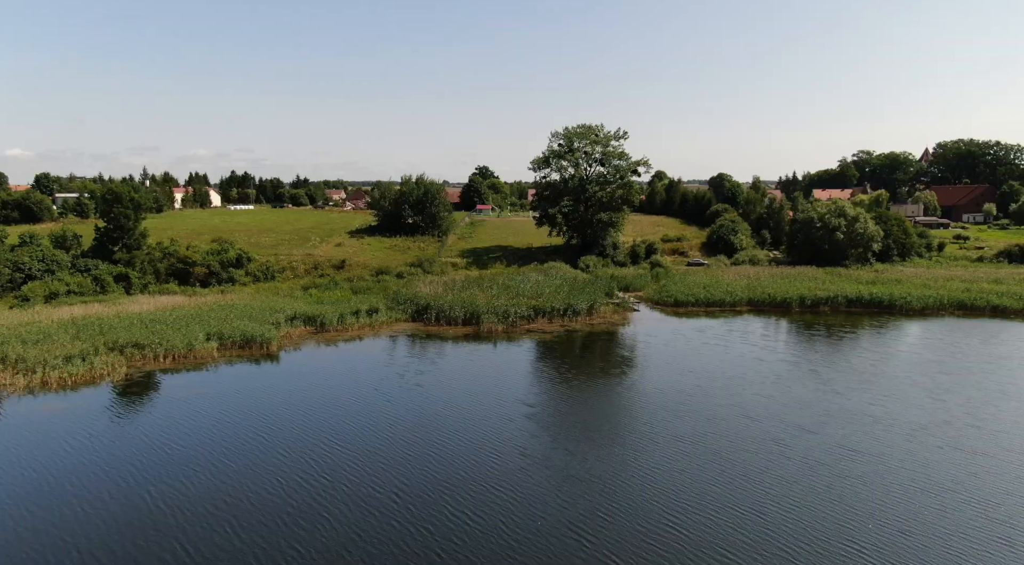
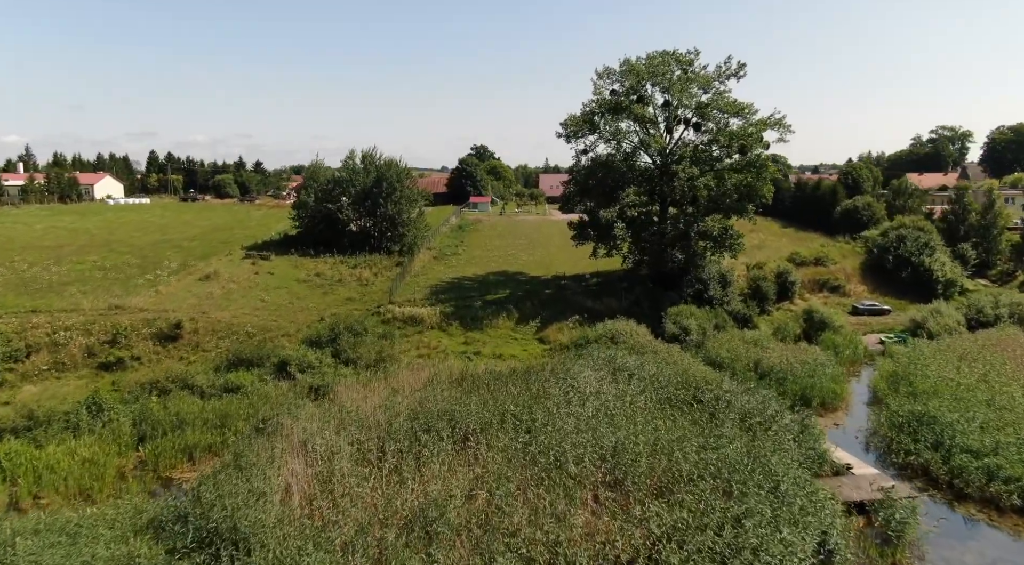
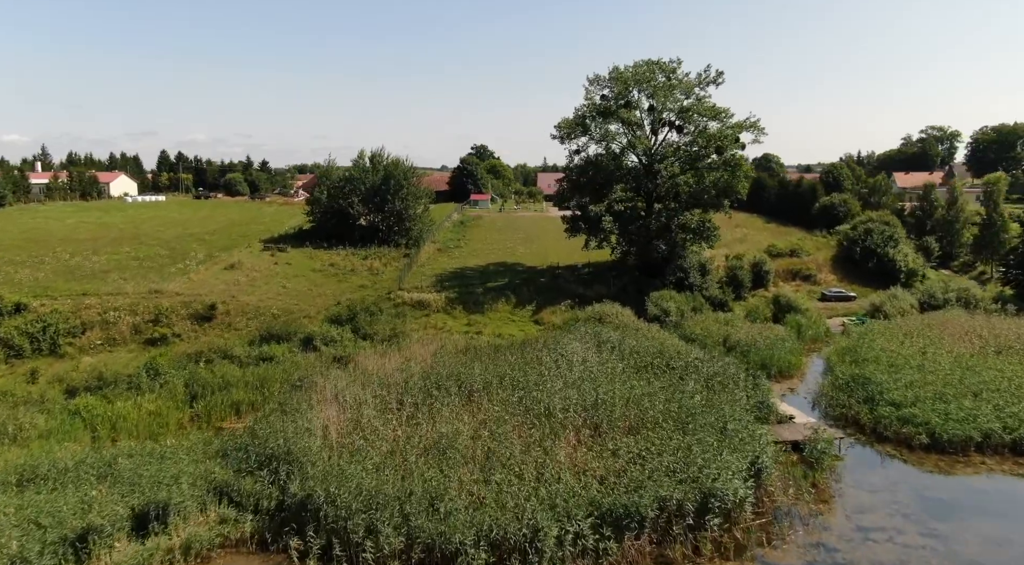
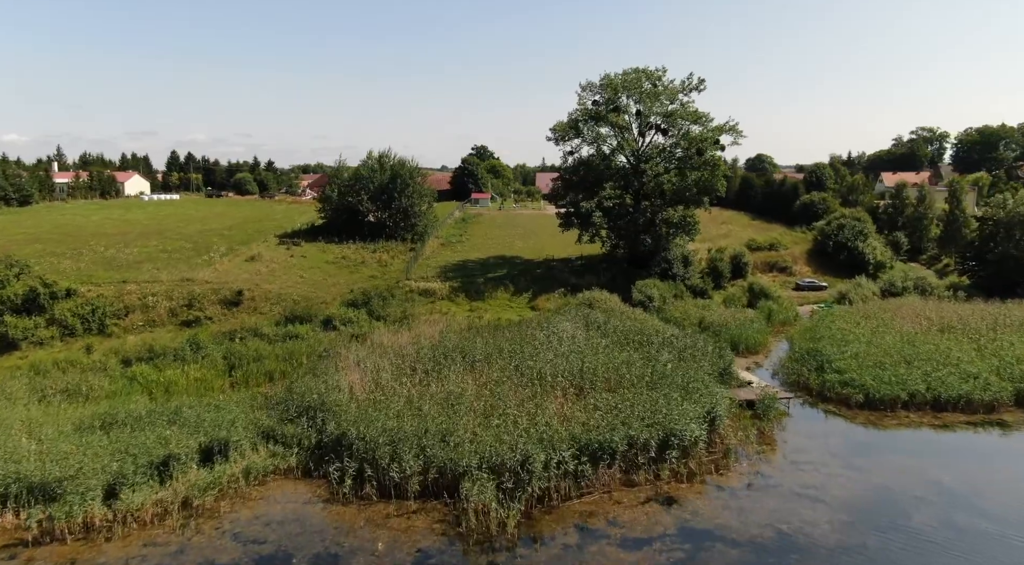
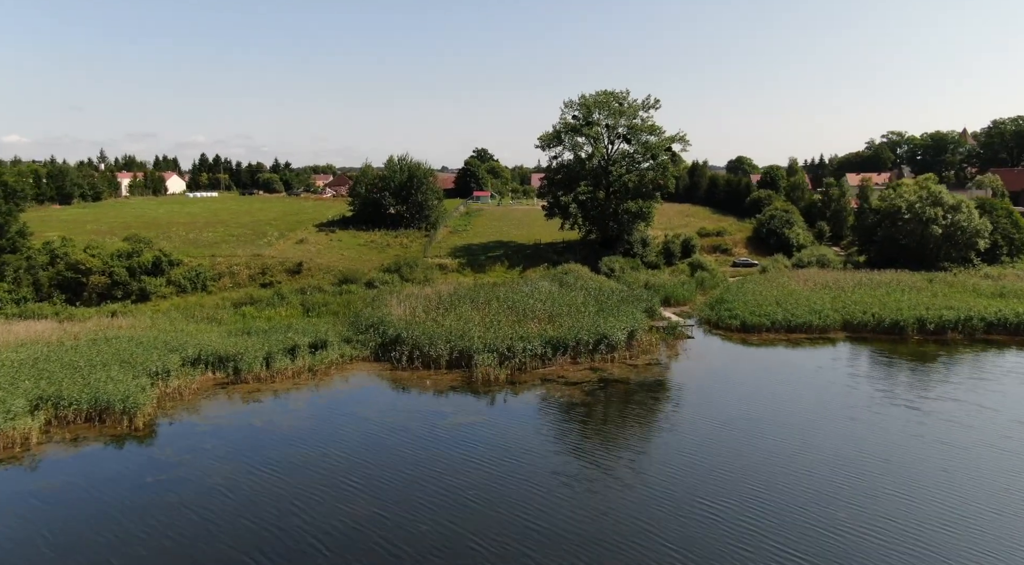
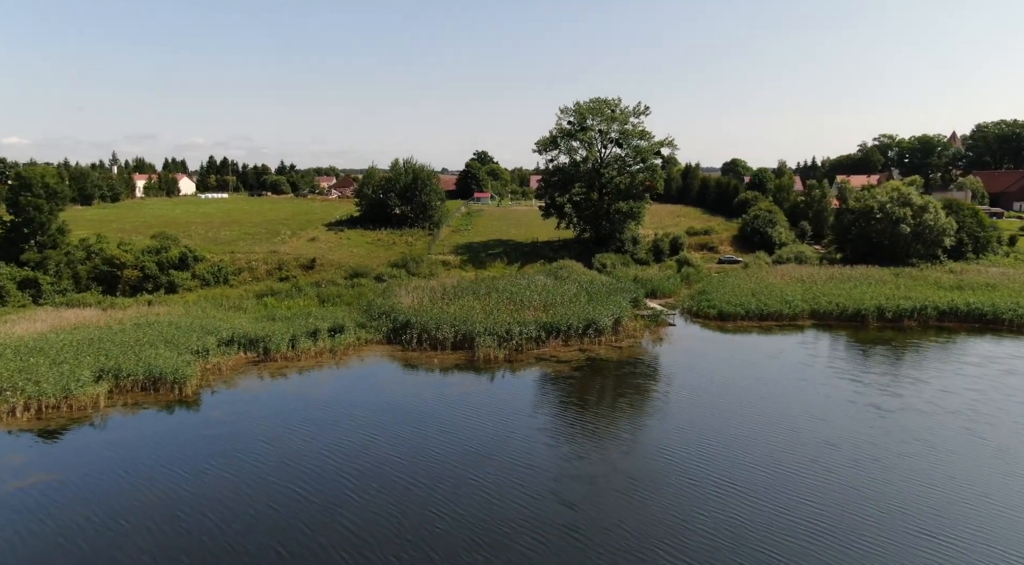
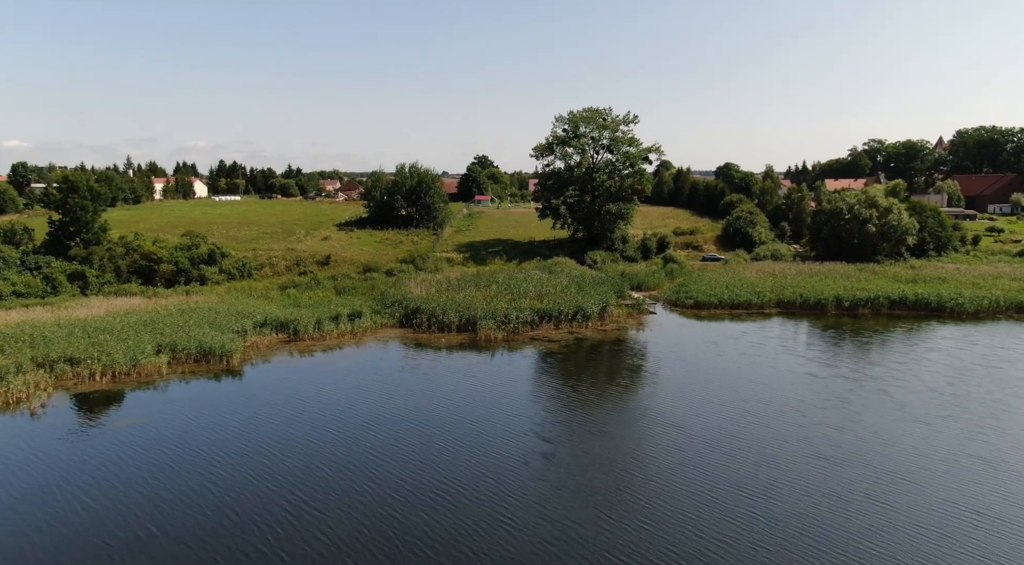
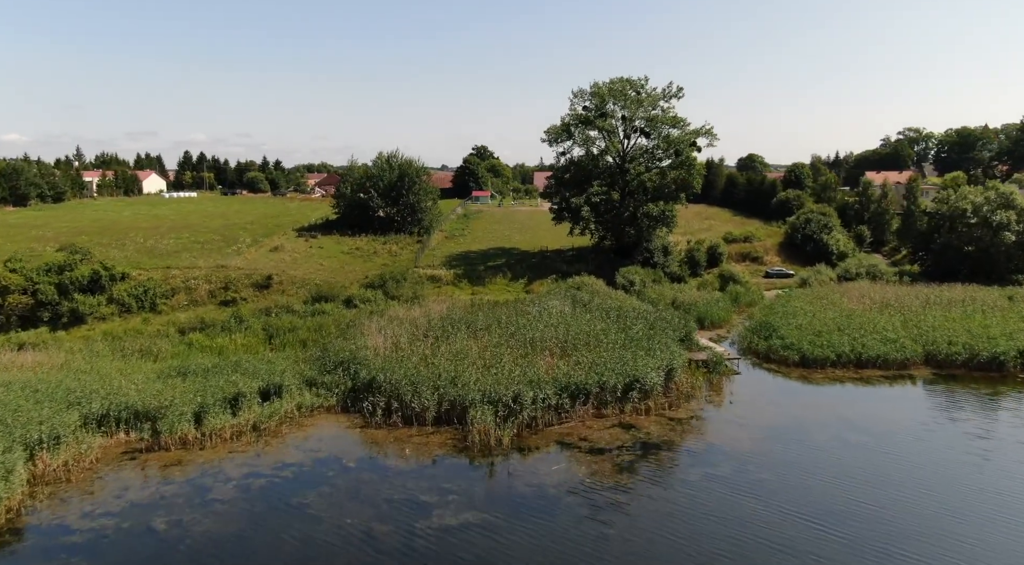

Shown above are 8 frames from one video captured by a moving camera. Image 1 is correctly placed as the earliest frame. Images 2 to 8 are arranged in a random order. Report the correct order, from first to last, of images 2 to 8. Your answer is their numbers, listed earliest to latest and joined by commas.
7, 6, 5, 8, 4, 3, 2
